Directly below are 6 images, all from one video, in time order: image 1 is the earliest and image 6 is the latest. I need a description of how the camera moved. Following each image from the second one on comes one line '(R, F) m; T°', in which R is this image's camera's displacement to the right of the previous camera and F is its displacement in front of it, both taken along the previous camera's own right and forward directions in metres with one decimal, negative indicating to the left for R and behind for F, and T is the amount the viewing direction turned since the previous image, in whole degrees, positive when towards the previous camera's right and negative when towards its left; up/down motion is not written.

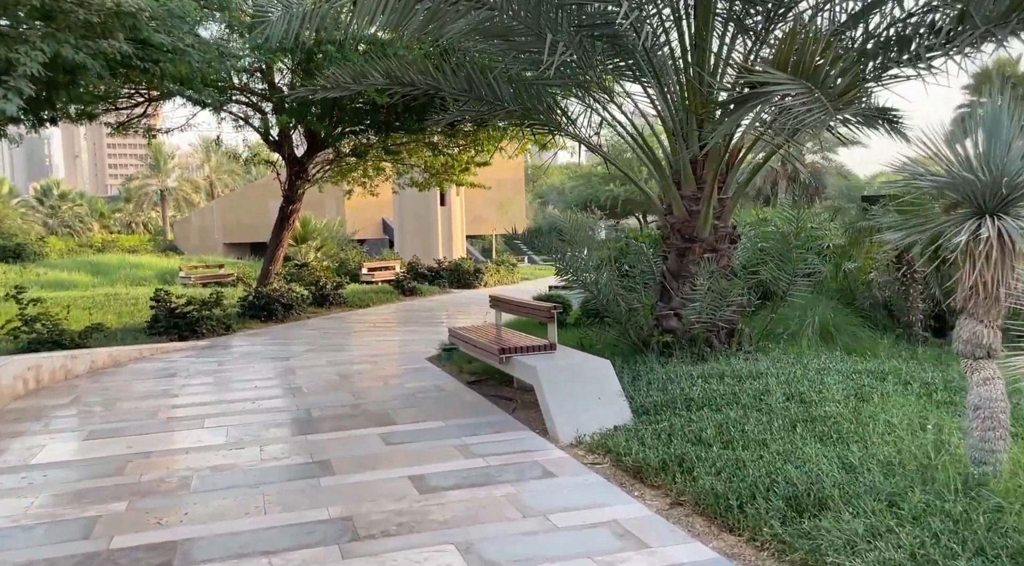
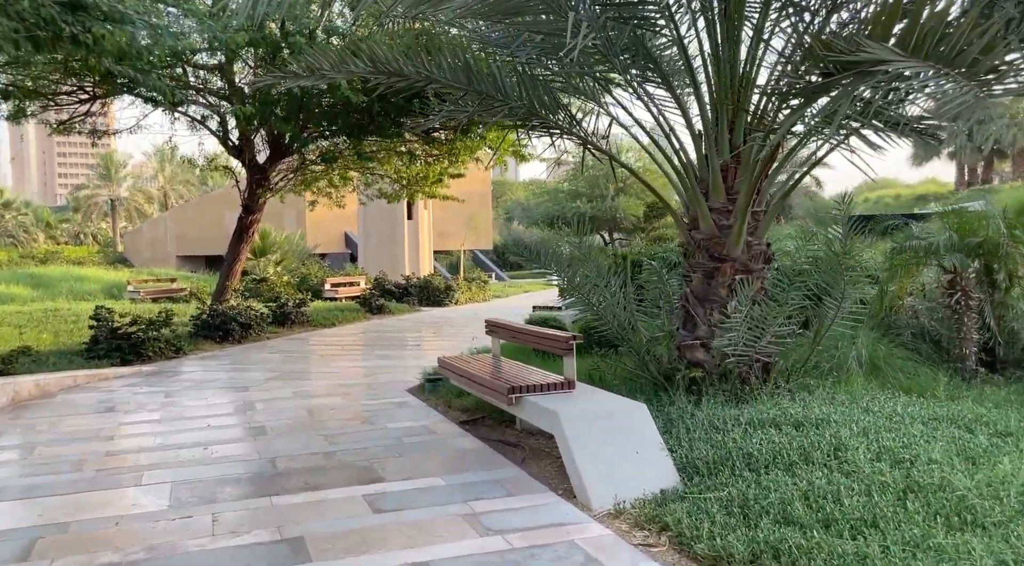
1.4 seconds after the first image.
(-0.3, +1.0) m; +3°
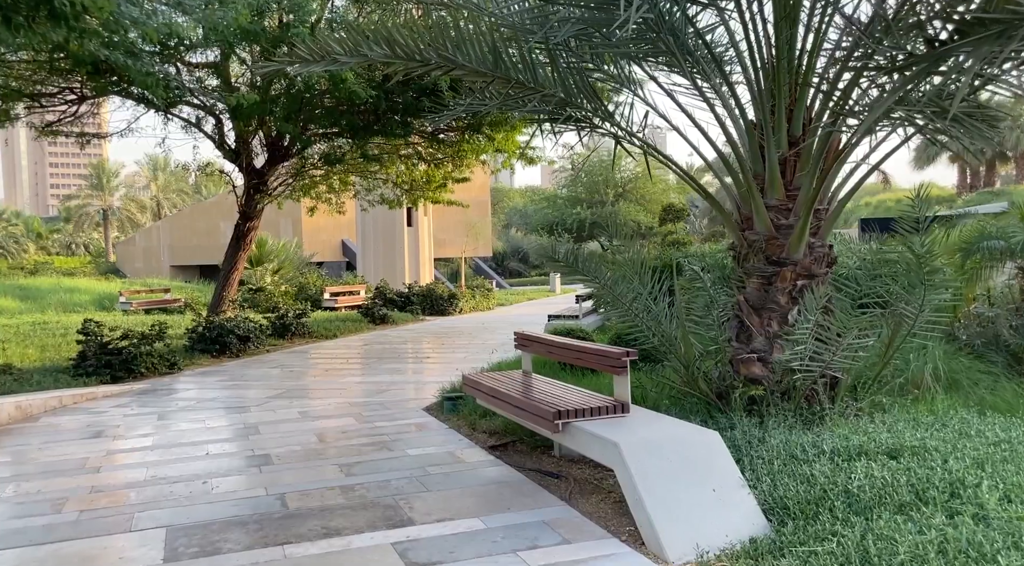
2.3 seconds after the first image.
(-0.3, +0.6) m; 0°
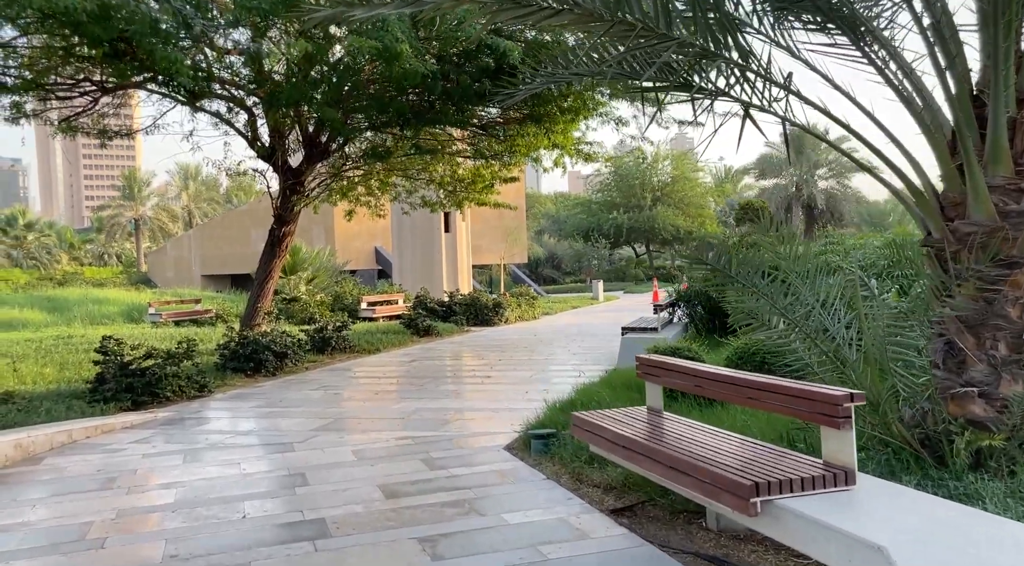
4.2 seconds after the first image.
(-0.5, +1.3) m; -2°
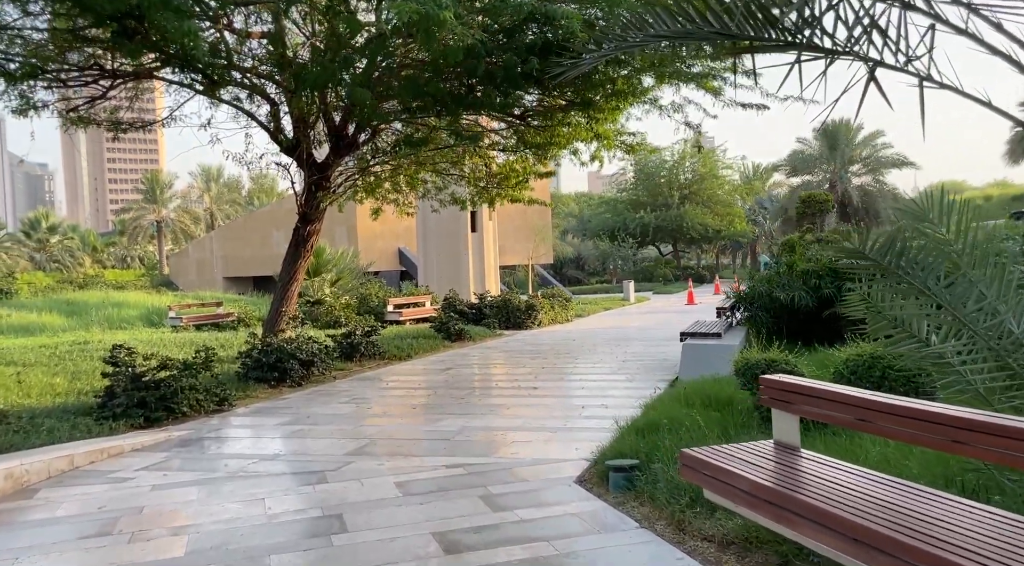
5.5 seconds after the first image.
(-0.3, +0.9) m; -1°
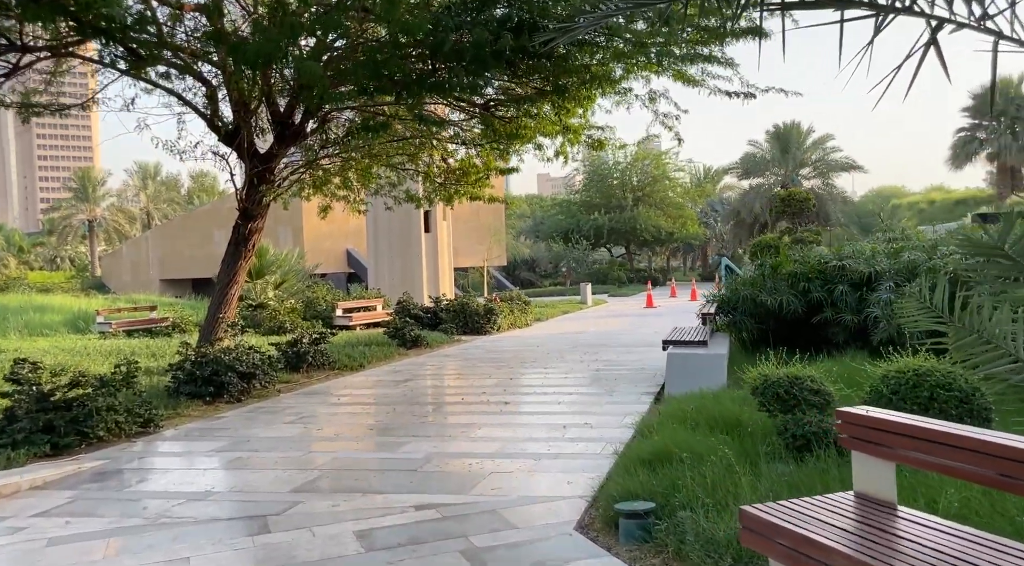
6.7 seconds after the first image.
(-0.2, +0.9) m; +4°
